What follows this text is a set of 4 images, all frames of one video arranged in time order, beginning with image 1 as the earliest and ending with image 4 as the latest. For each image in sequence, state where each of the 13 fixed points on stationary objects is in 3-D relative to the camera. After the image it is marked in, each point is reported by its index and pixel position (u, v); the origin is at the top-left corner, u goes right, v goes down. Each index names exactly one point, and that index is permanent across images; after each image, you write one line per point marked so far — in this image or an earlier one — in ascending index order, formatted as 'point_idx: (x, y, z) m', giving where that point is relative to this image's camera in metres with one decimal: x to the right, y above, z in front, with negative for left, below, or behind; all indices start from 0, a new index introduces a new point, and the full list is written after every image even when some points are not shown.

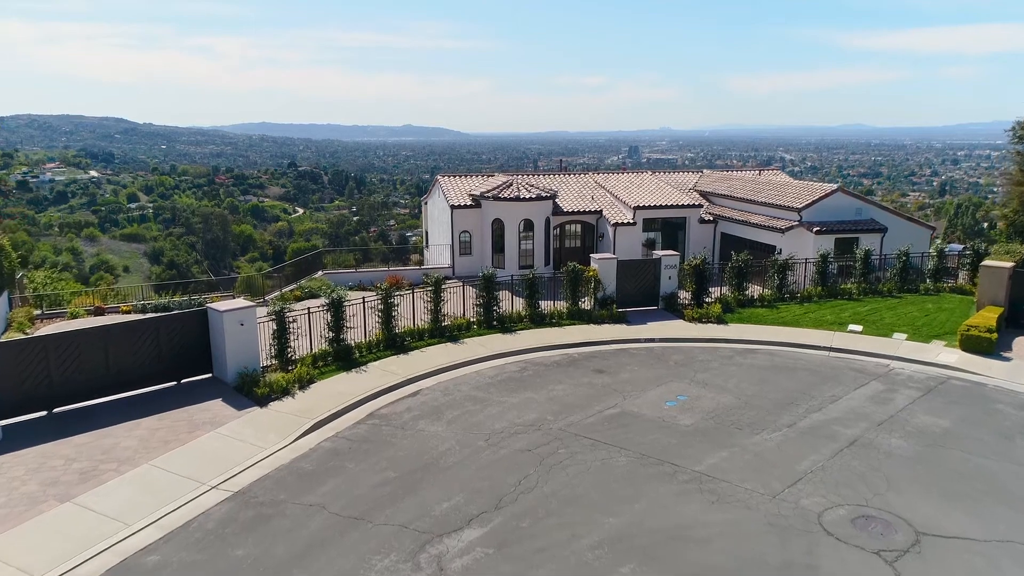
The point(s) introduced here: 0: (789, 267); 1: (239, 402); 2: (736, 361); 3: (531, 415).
0: (+6.7, +0.5, +17.9) m
1: (-4.3, -1.8, +11.6) m
2: (+4.1, -1.3, +13.6) m
3: (+0.3, -1.9, +11.0) m
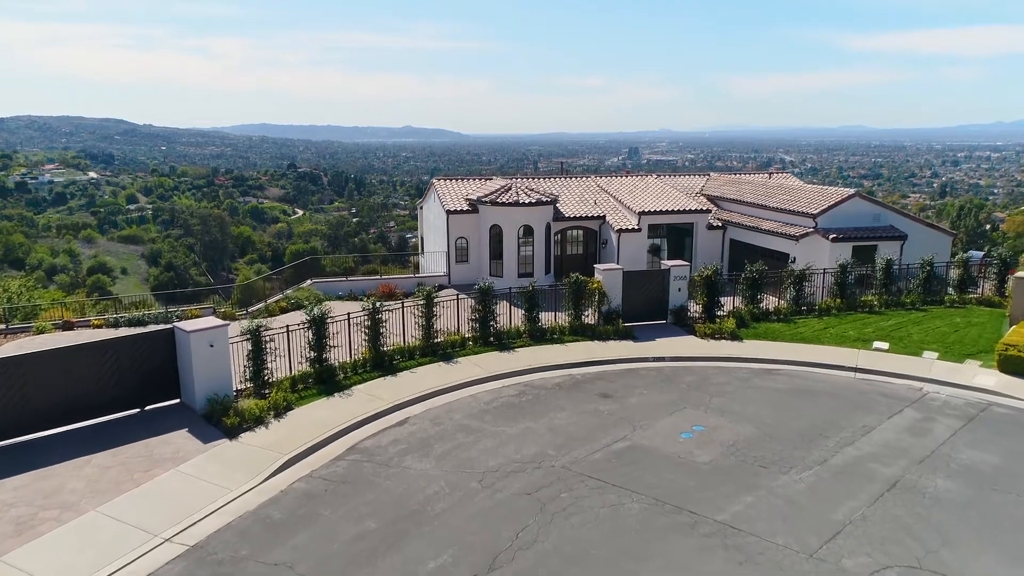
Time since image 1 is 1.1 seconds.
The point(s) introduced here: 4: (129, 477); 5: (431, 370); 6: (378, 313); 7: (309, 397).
0: (+6.7, +0.2, +16.8) m
1: (-4.3, -2.1, +10.5) m
2: (+4.1, -1.6, +12.4) m
3: (+0.2, -2.2, +9.9) m
4: (-4.8, -2.3, +9.2) m
5: (-1.4, -1.5, +13.1) m
6: (-2.4, -0.5, +13.5) m
7: (-3.2, -1.7, +11.8) m
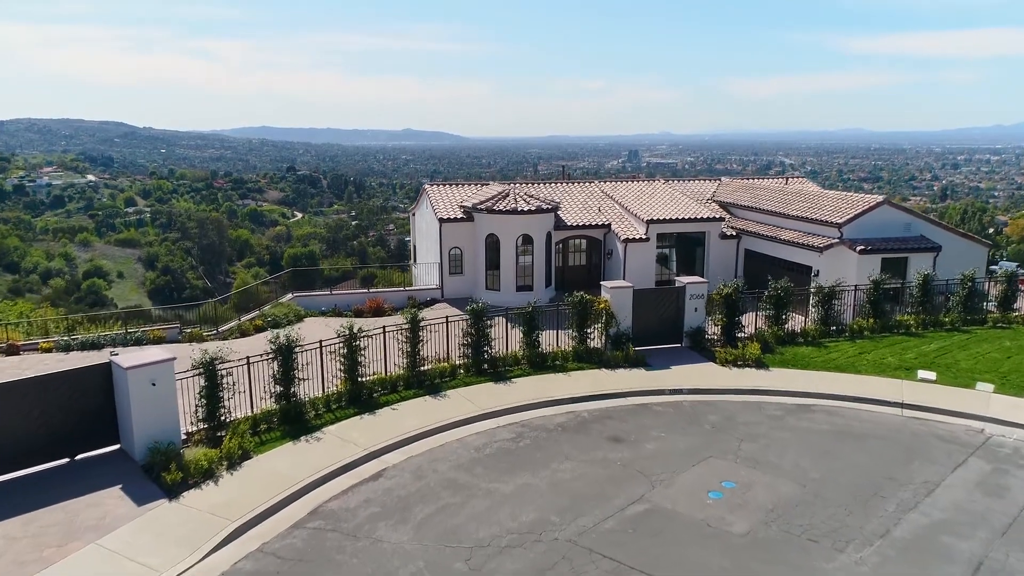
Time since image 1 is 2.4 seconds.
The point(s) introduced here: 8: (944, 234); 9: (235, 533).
0: (+6.6, -0.2, +15.1) m
1: (-4.4, -2.4, +8.8) m
2: (+4.0, -2.0, +10.7) m
3: (+0.2, -2.5, +8.2) m
4: (-4.8, -2.7, +7.5) m
5: (-1.5, -1.8, +11.4) m
6: (-2.5, -0.8, +11.8) m
7: (-3.3, -2.1, +10.1) m
8: (+10.8, +1.4, +18.6) m
9: (-3.0, -2.6, +8.0) m
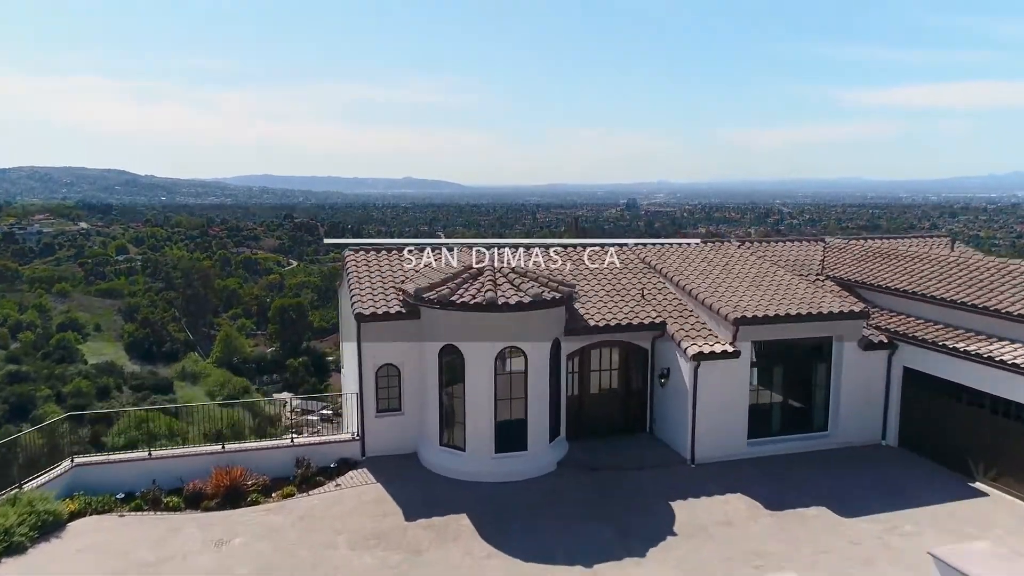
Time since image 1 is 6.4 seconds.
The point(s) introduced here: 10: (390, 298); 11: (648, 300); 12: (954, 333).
0: (+6.2, -2.2, +5.6) m
1: (-4.7, -4.0, -0.8) m
2: (+3.7, -3.7, +1.1) m
3: (-0.2, -4.1, -1.4) m
4: (-5.2, -4.2, -2.1) m
5: (-1.8, -3.6, +1.8) m
6: (-2.8, -2.6, +2.2) m
7: (-3.6, -3.8, +0.5) m
8: (+10.5, -0.9, +9.2) m
9: (-3.3, -4.2, -1.7) m
10: (-2.0, -0.1, +12.2) m
11: (+2.3, -0.2, +12.7) m
12: (+6.7, -0.7, +11.3) m
